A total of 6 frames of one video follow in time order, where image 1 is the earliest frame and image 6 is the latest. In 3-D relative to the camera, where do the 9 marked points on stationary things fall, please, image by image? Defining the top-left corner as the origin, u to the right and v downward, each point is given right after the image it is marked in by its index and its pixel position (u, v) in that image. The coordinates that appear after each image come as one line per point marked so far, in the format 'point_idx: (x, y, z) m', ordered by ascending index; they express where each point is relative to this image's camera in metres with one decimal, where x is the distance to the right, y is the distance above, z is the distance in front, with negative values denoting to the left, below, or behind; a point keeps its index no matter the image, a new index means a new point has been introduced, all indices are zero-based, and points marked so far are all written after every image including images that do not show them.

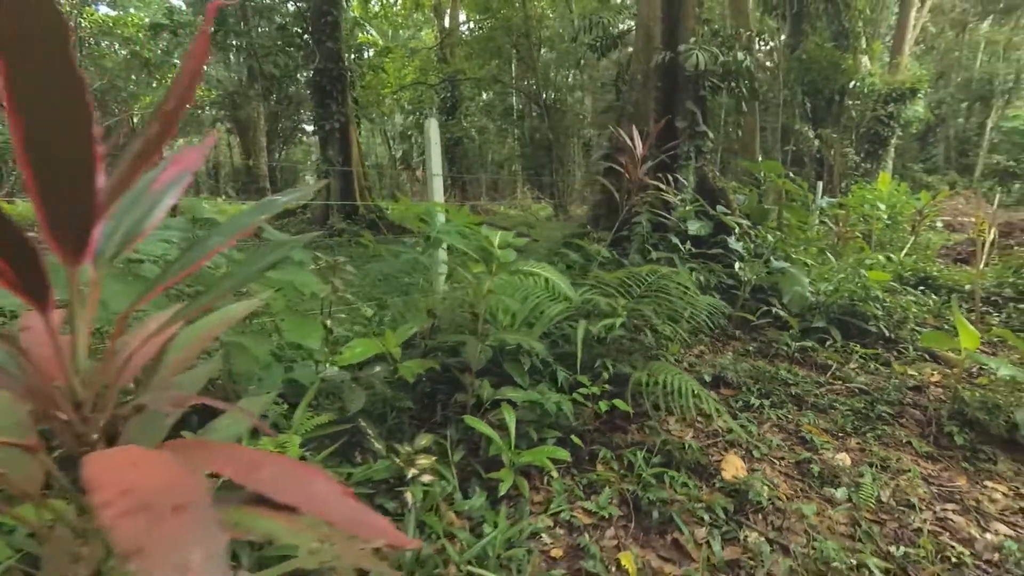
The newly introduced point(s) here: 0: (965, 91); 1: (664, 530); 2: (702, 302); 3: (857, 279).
0: (+14.6, +6.5, +15.3) m
1: (+0.5, -0.7, +1.4) m
2: (+1.0, -0.1, +2.6) m
3: (+2.4, +0.1, +3.3) m
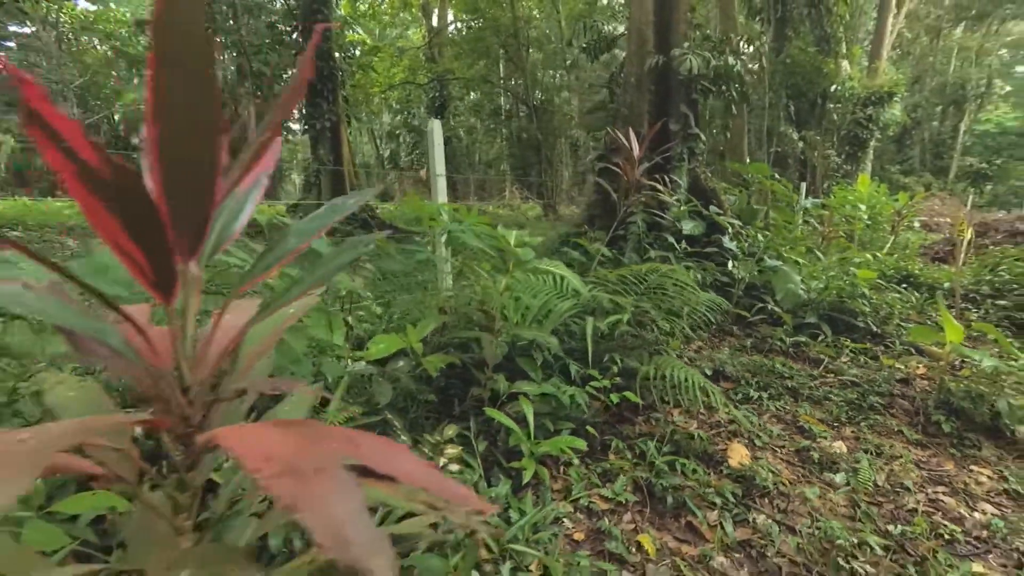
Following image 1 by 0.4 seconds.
0: (+14.2, +6.5, +15.7) m
1: (+0.5, -0.7, +1.5) m
2: (+1.1, -0.1, +2.6) m
3: (+2.4, +0.1, +3.4) m
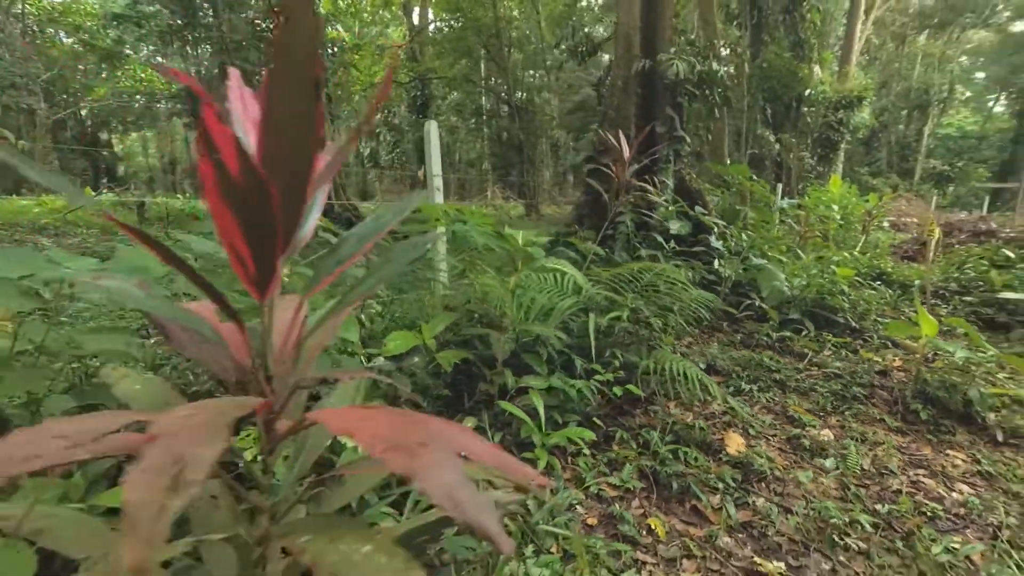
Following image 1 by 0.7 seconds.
0: (+13.7, +6.6, +16.4) m
1: (+0.6, -0.7, +1.6) m
2: (+1.0, 0.0, +2.8) m
3: (+2.4, +0.1, +3.5) m
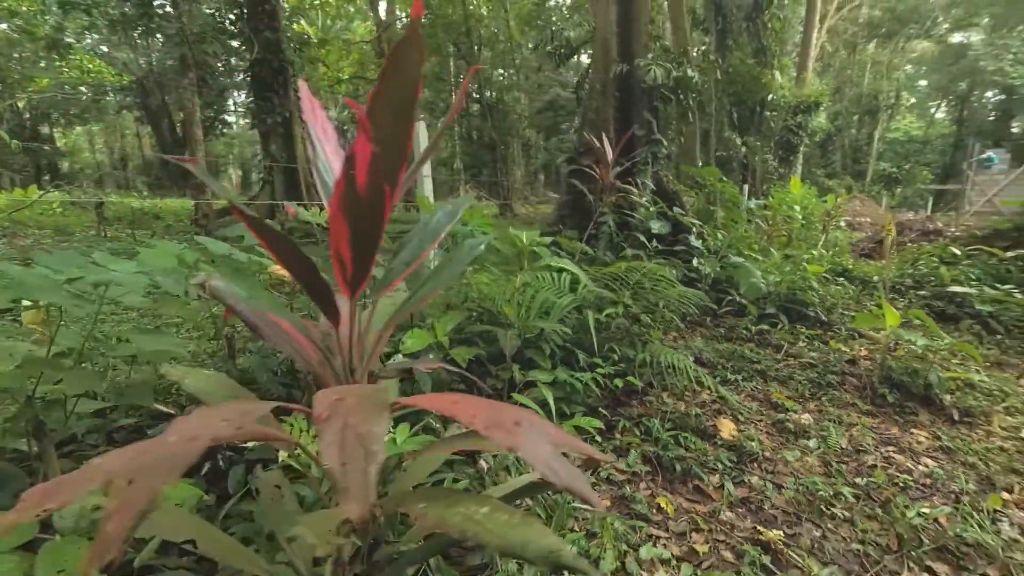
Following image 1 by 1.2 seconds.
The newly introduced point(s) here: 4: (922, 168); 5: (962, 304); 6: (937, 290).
0: (+12.7, +6.8, +17.3) m
1: (+0.6, -0.7, +1.7) m
2: (+1.0, 0.0, +2.9) m
3: (+2.3, +0.1, +3.8) m
4: (+15.4, +4.6, +17.8) m
5: (+3.7, -0.1, +3.8) m
6: (+3.6, 0.0, +4.0) m
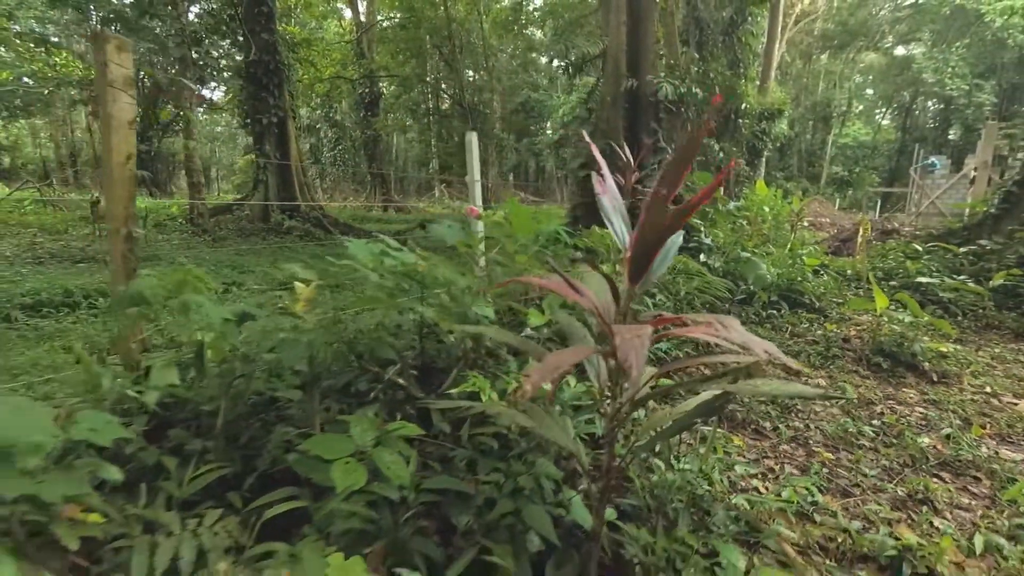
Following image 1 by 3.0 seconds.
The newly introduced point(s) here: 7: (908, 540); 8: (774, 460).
0: (+12.0, +6.9, +18.5) m
1: (+1.1, -0.6, +2.2) m
2: (+1.4, 0.0, +3.4) m
3: (+2.6, +0.2, +4.4) m
4: (+14.7, +4.8, +19.2) m
5: (+4.0, 0.0, +4.5) m
6: (+3.9, +0.1, +4.7) m
7: (+1.2, -0.8, +1.4) m
8: (+1.1, -0.7, +1.9) m
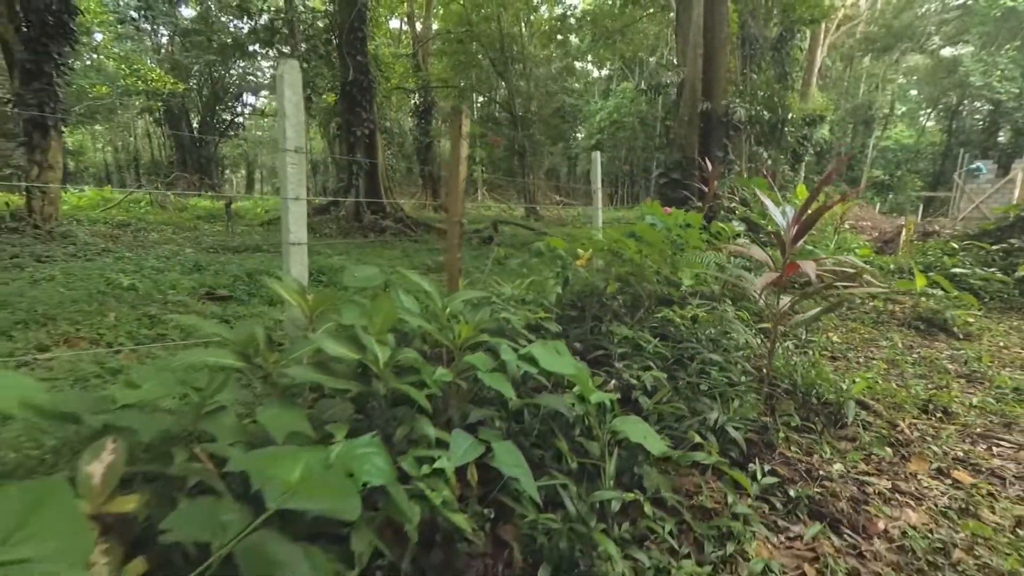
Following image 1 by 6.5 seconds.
0: (+14.1, +6.9, +19.1) m
1: (+2.2, -0.5, +3.3) m
2: (+2.6, +0.2, +4.5) m
3: (+3.8, +0.4, +5.4) m
4: (+16.8, +4.7, +19.6) m
5: (+5.2, +0.1, +5.4) m
6: (+5.2, +0.2, +5.6) m
7: (+2.3, -0.6, +2.5) m
8: (+2.2, -0.5, +3.0) m
